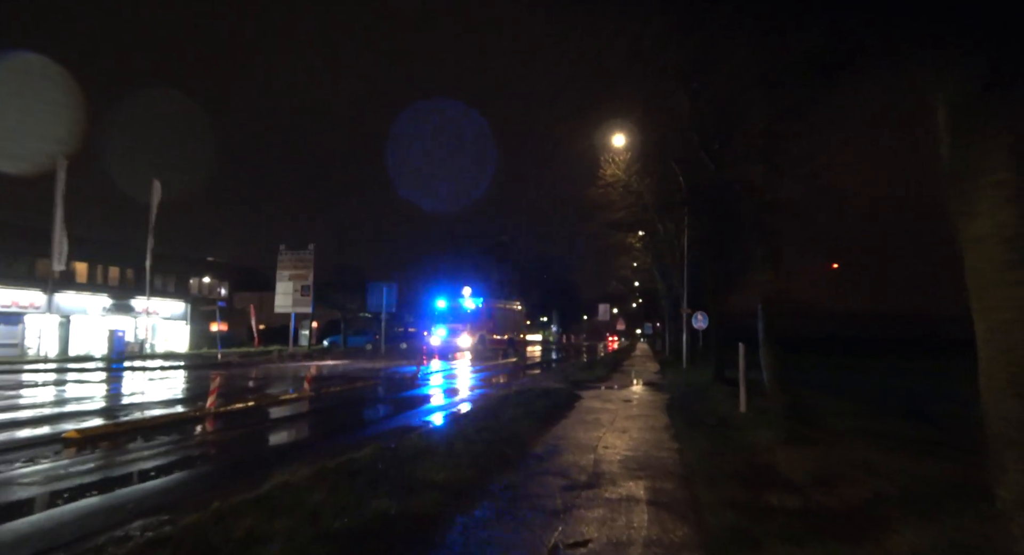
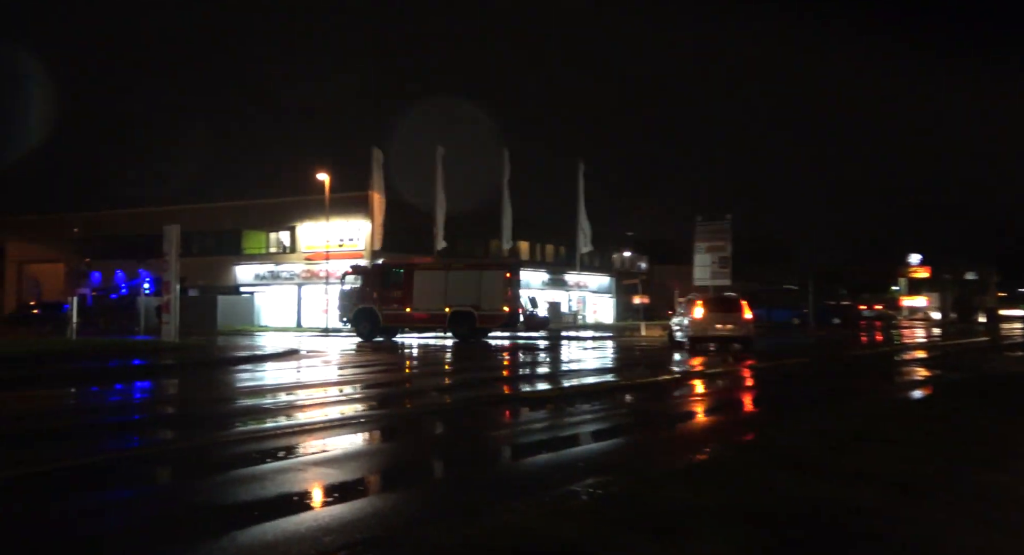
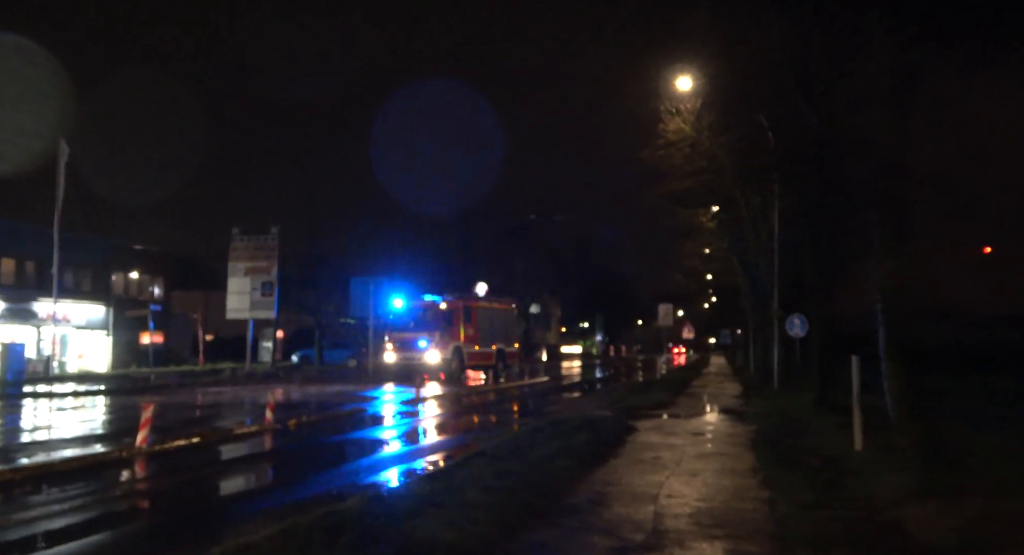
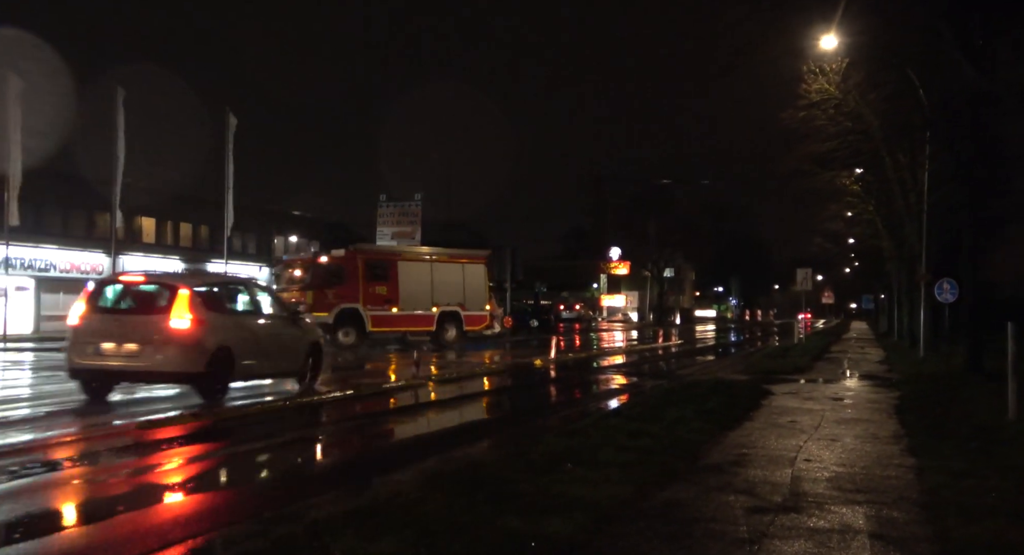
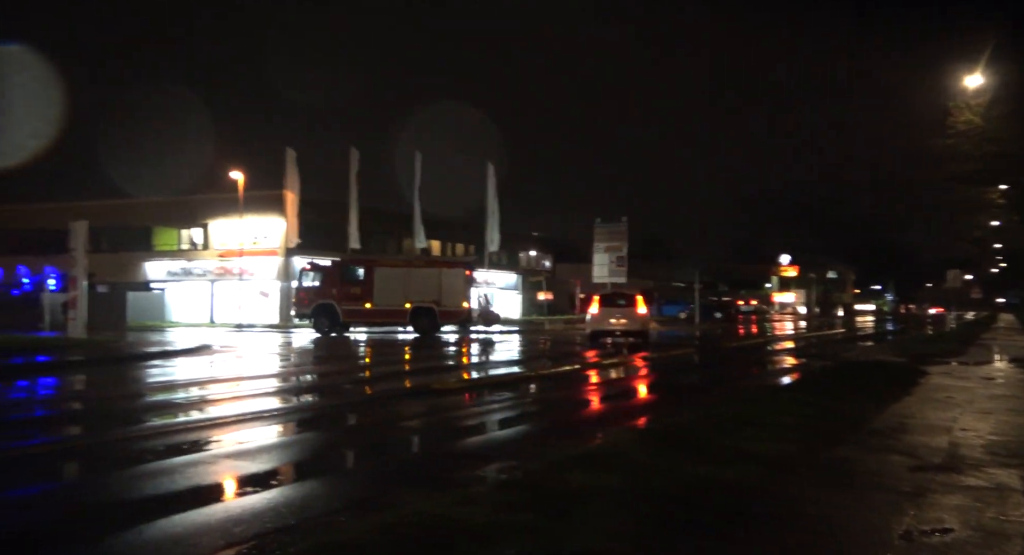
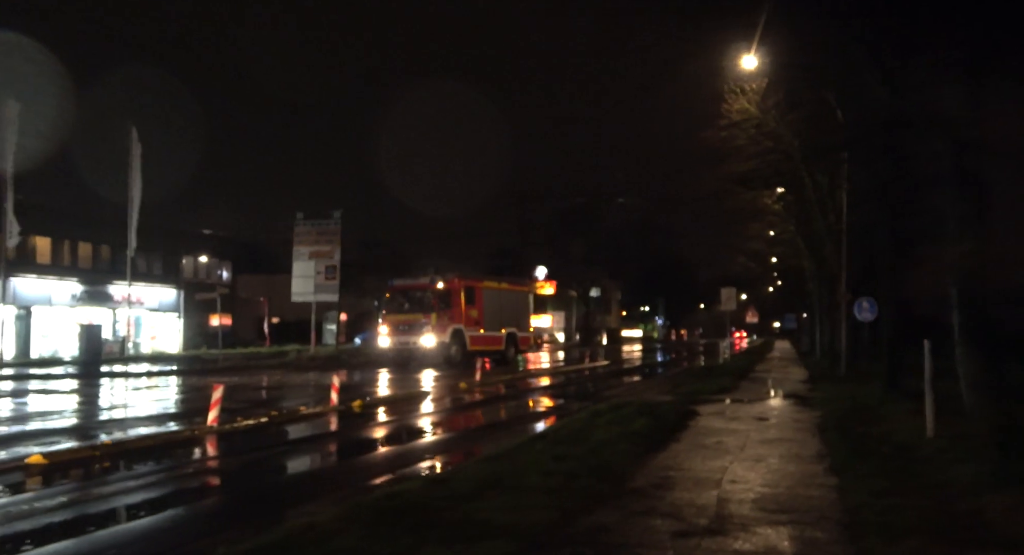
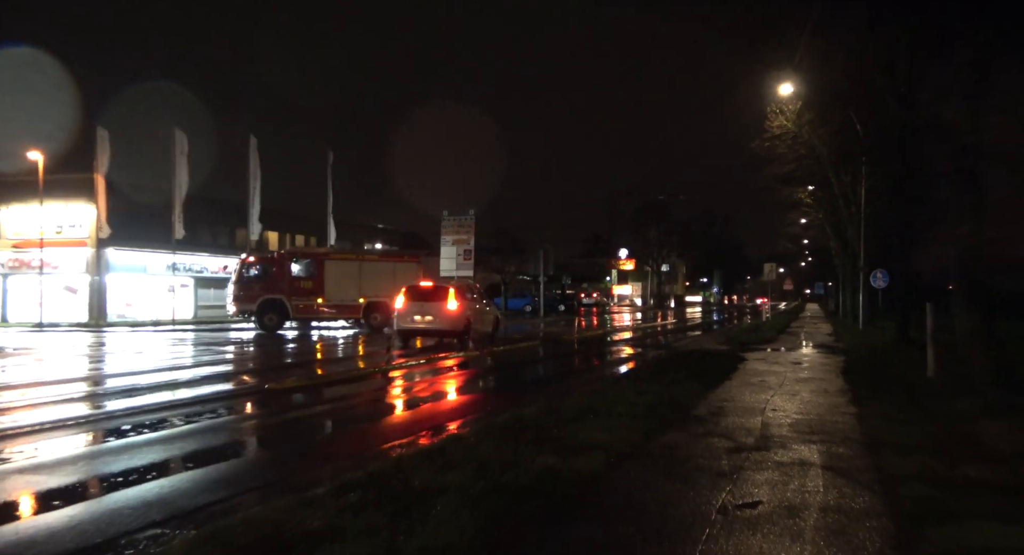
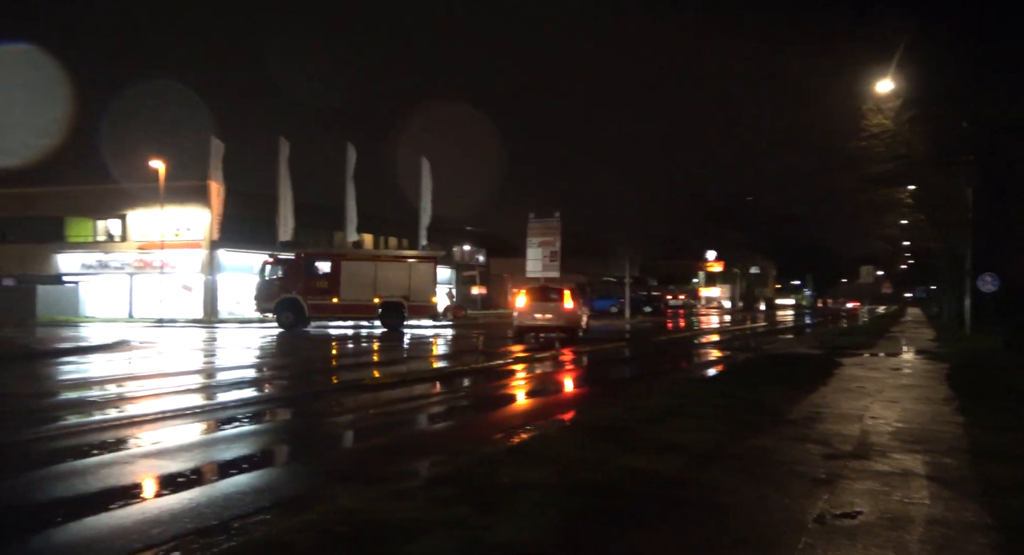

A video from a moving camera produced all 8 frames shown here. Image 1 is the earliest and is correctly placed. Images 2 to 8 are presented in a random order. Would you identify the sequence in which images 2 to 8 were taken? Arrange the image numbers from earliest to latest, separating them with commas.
3, 6, 4, 7, 8, 5, 2
